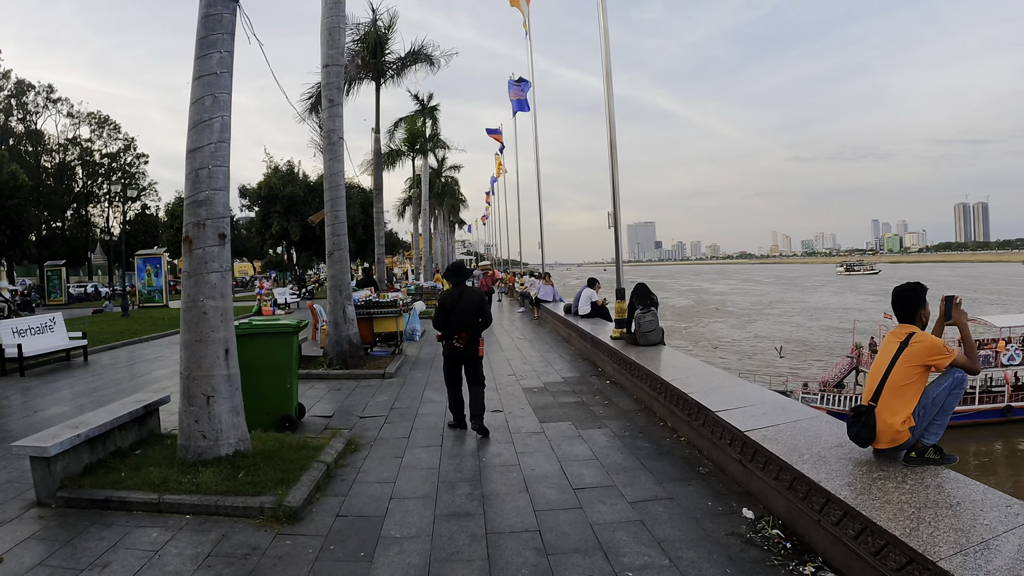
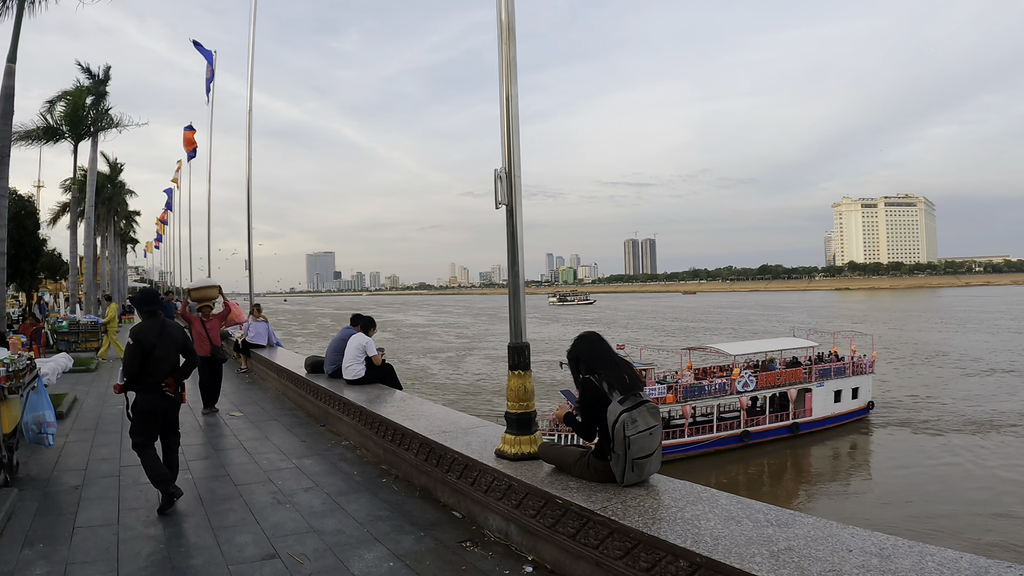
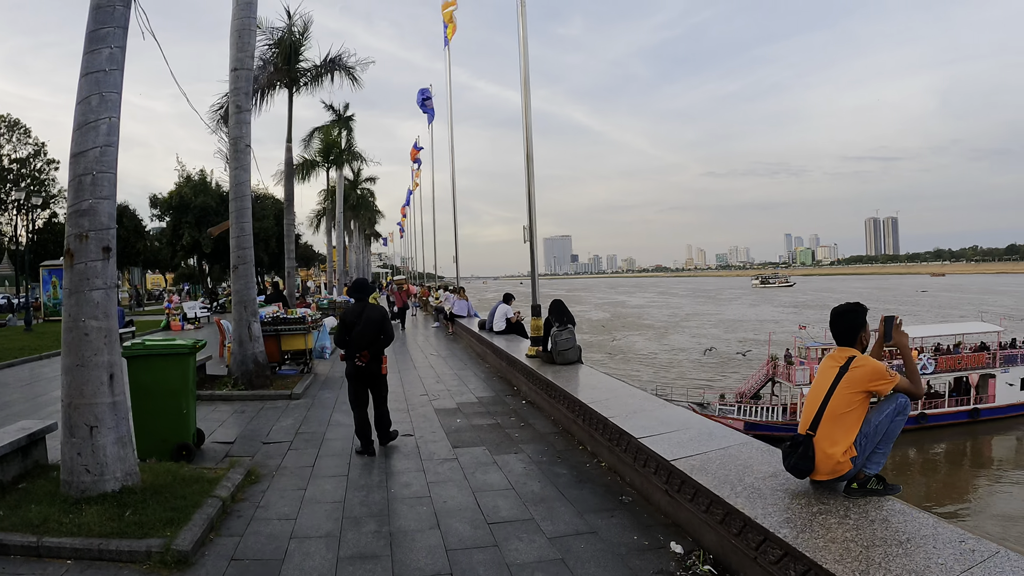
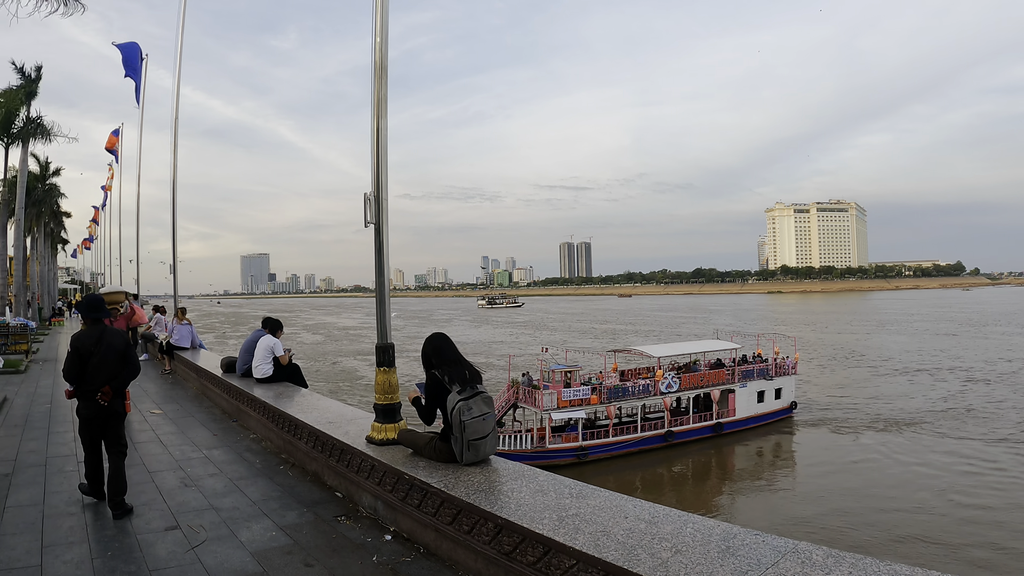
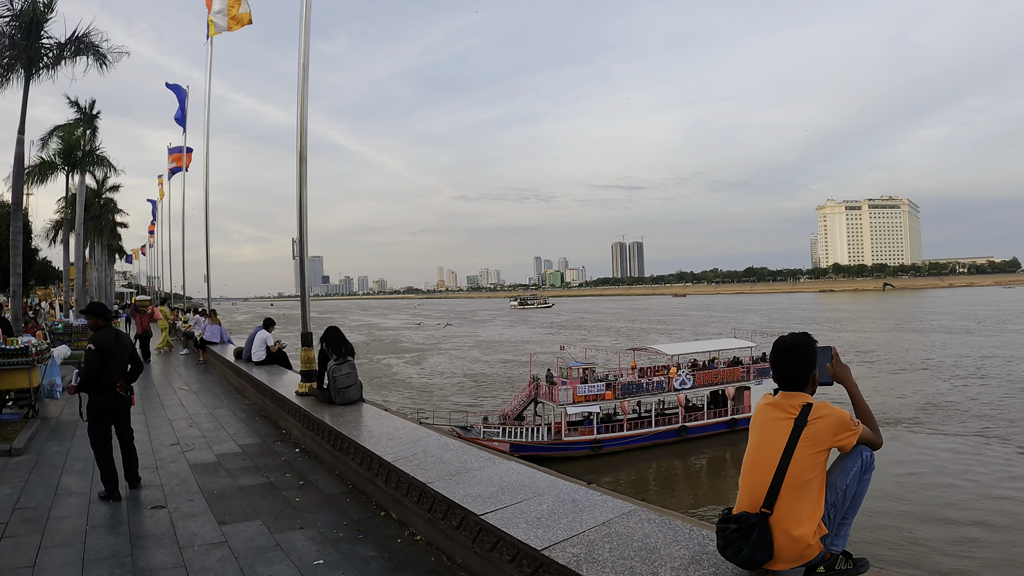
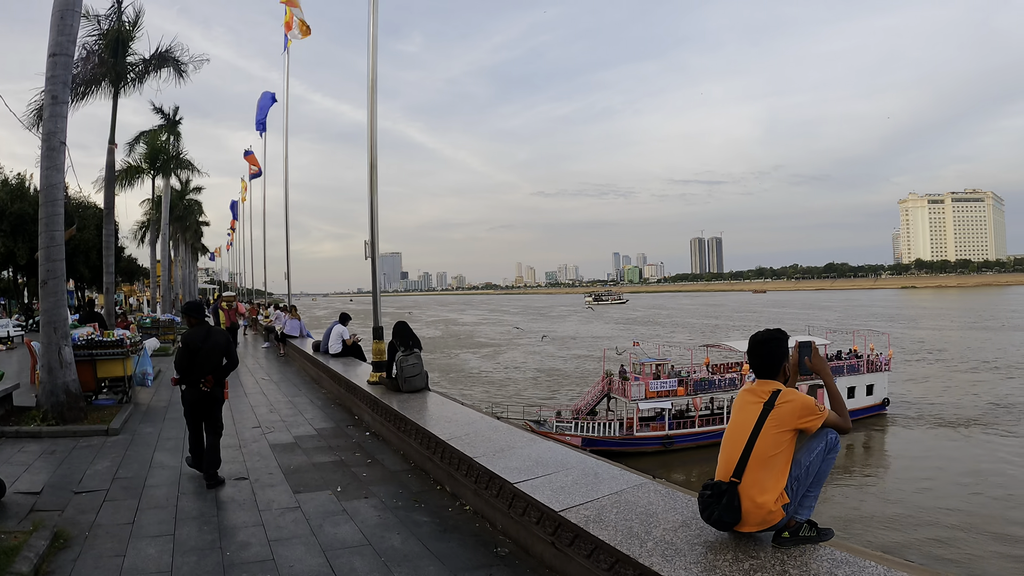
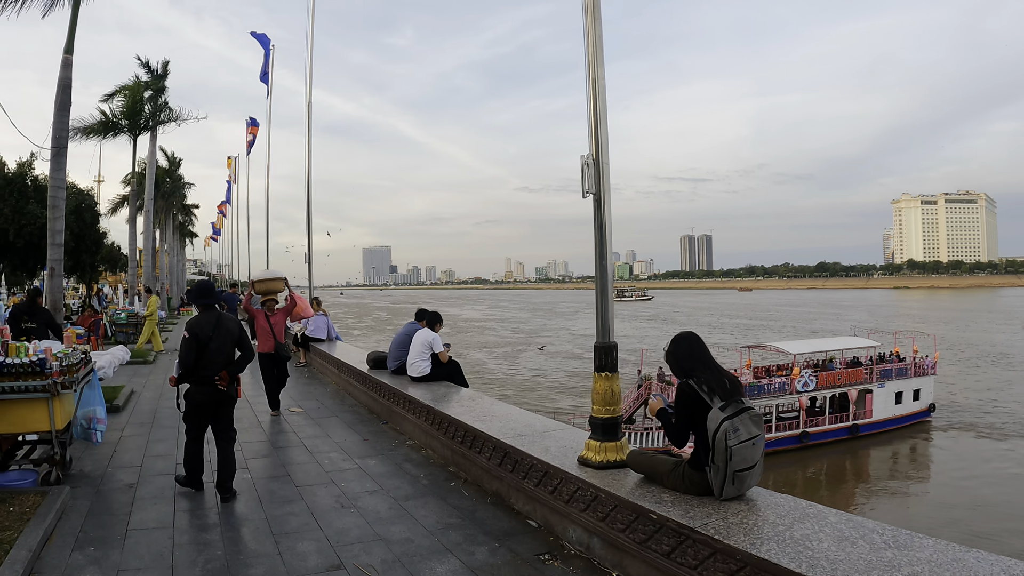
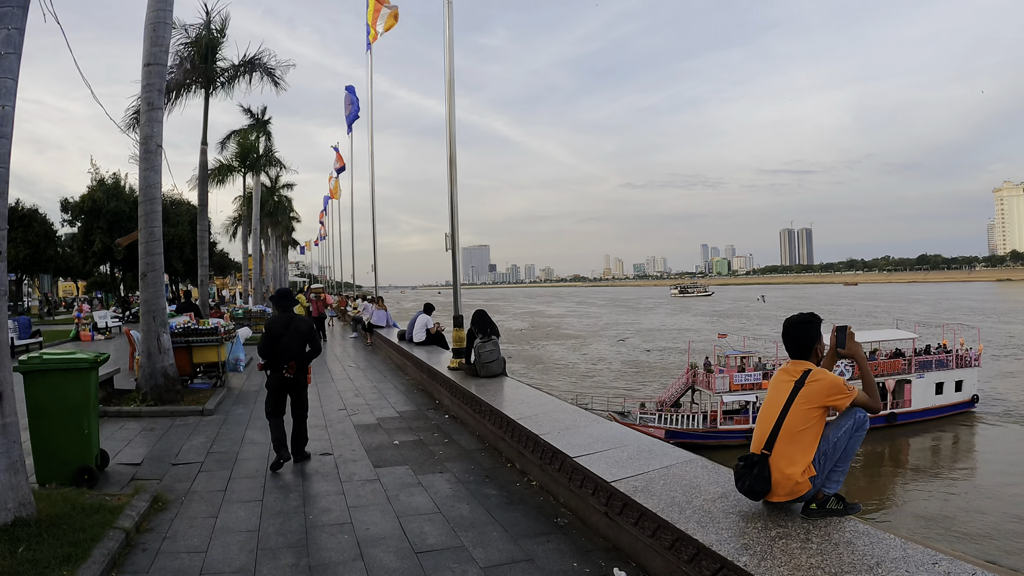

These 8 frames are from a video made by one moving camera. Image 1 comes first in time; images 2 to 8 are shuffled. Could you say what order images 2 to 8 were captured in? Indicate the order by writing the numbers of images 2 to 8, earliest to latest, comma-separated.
3, 8, 6, 5, 4, 2, 7
